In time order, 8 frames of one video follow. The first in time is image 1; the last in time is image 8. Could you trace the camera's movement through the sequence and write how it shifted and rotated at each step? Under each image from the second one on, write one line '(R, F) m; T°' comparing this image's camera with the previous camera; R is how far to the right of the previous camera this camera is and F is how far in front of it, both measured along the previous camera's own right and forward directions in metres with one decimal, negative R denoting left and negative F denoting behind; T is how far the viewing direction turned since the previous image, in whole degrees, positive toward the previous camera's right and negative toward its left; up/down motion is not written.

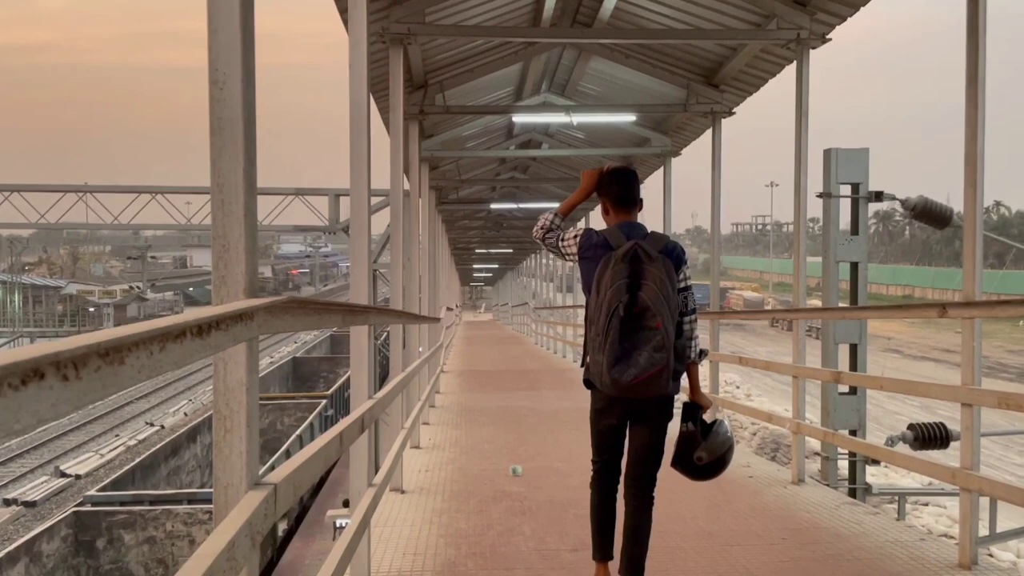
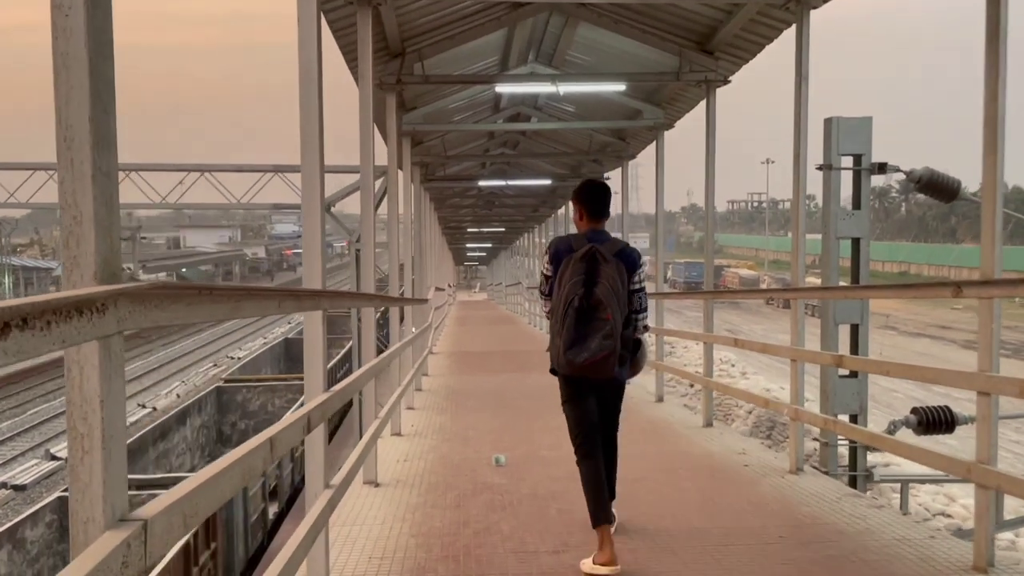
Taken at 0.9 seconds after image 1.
(+0.1, +0.3) m; 0°
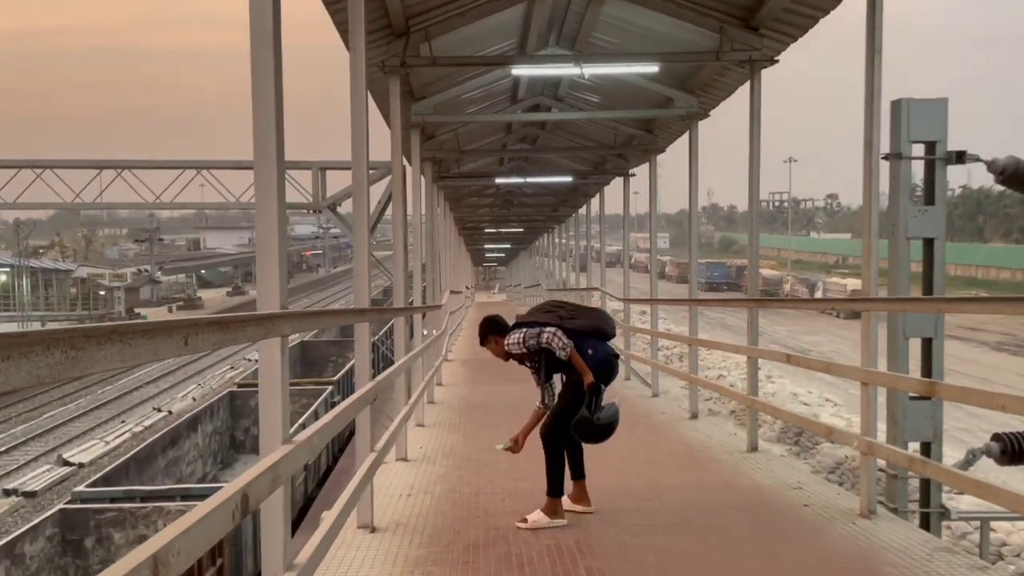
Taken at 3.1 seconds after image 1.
(0.0, +0.7) m; -1°
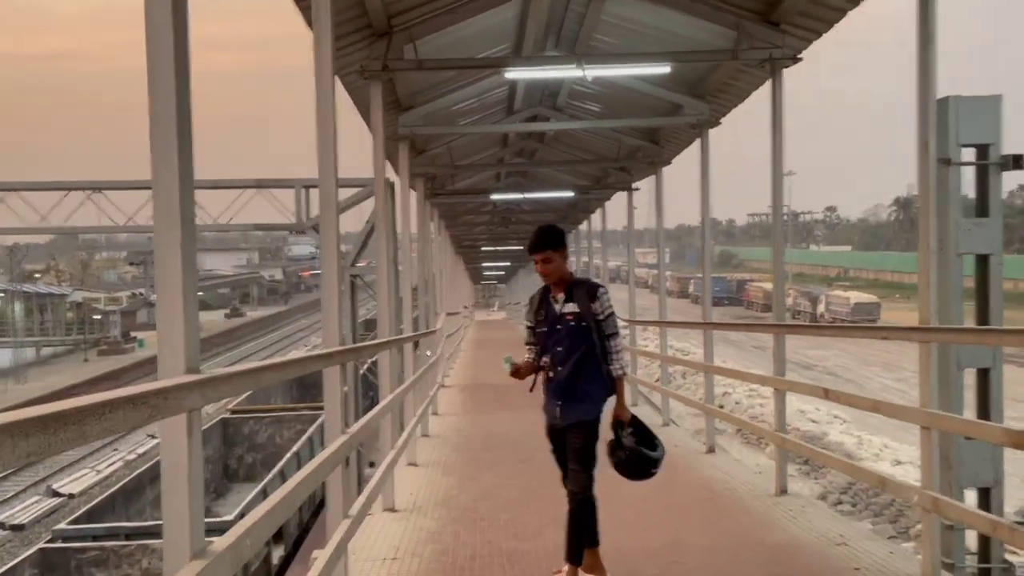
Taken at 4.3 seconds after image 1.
(0.0, +0.6) m; 0°
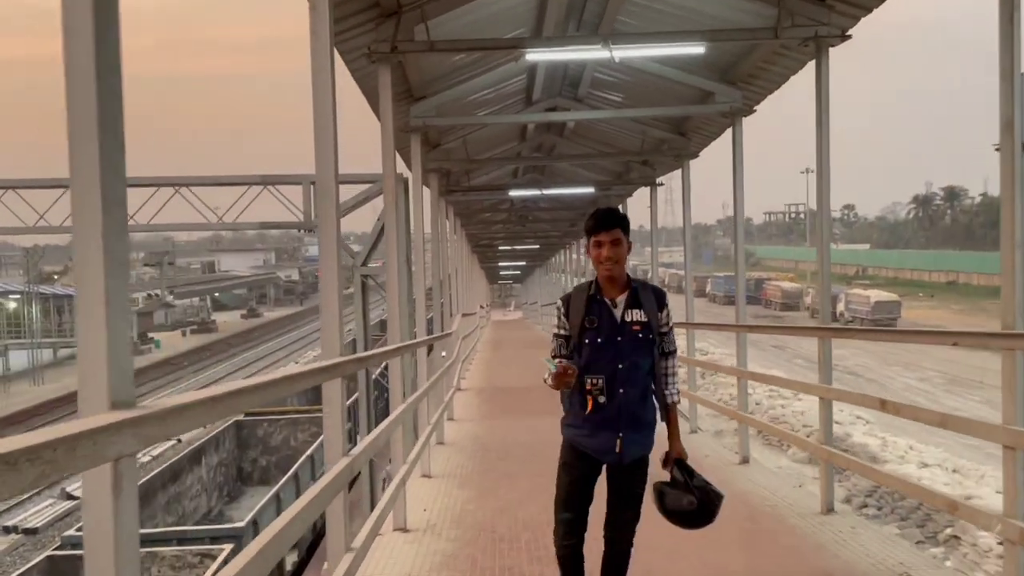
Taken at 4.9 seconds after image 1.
(0.0, +0.4) m; -1°
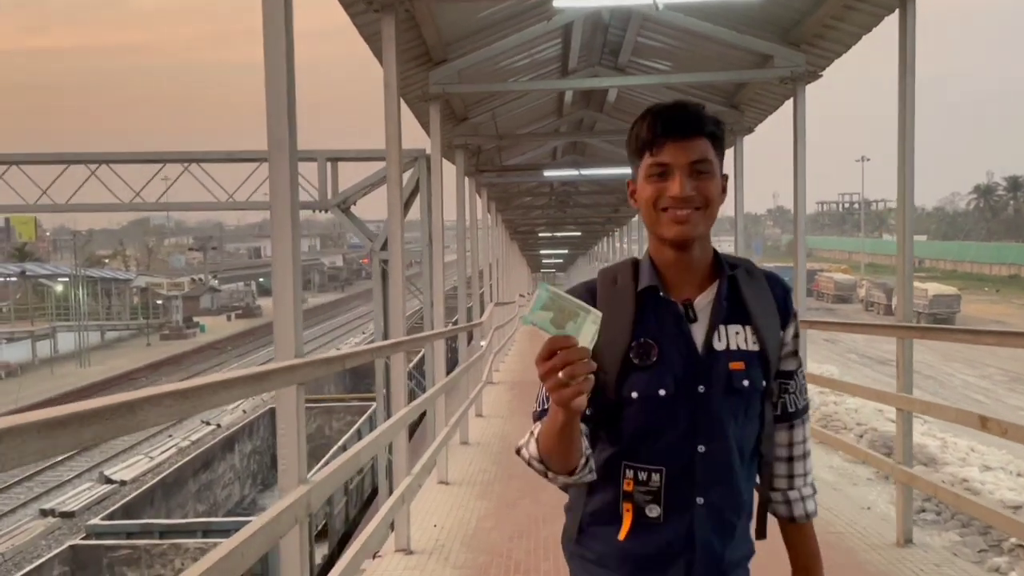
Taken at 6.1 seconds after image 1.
(+0.1, +0.7) m; -3°
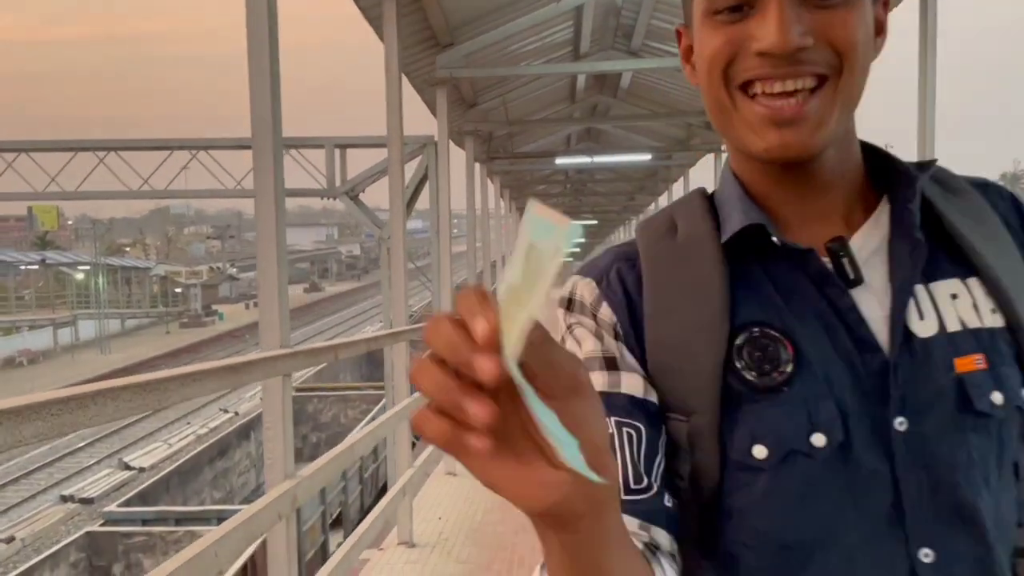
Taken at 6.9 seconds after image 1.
(+0.1, +0.1) m; -1°
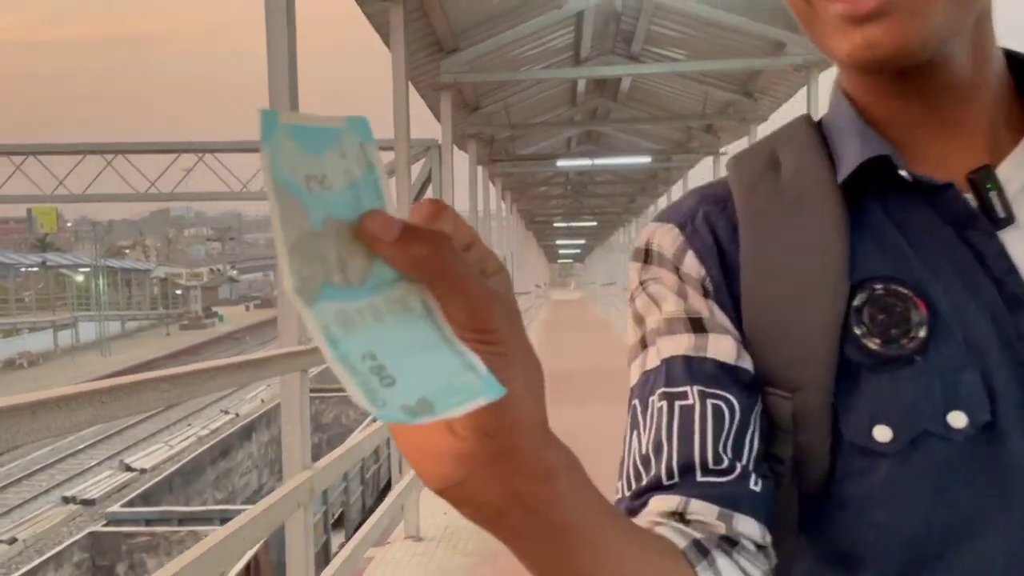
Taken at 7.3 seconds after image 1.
(0.0, -0.1) m; 0°
